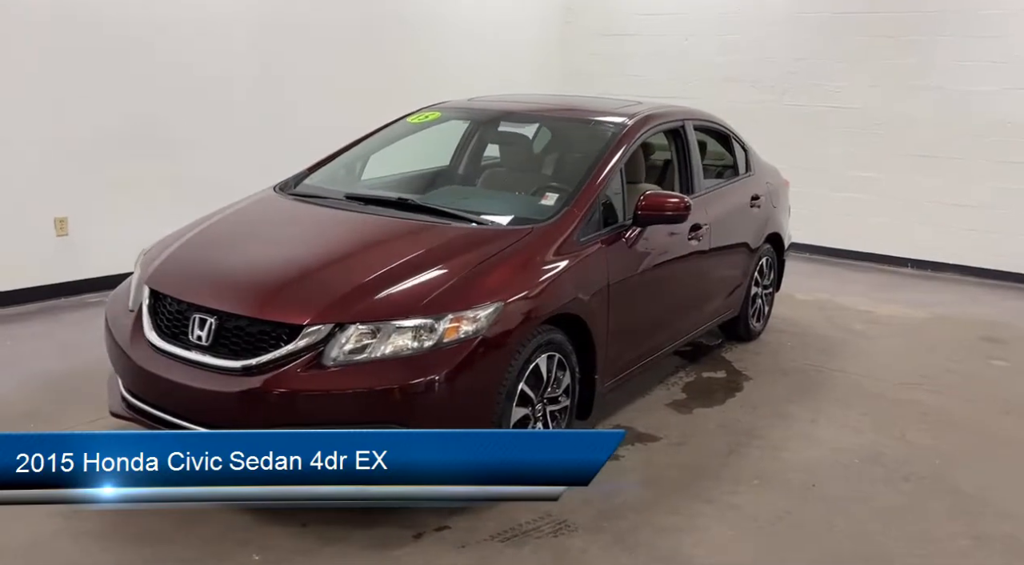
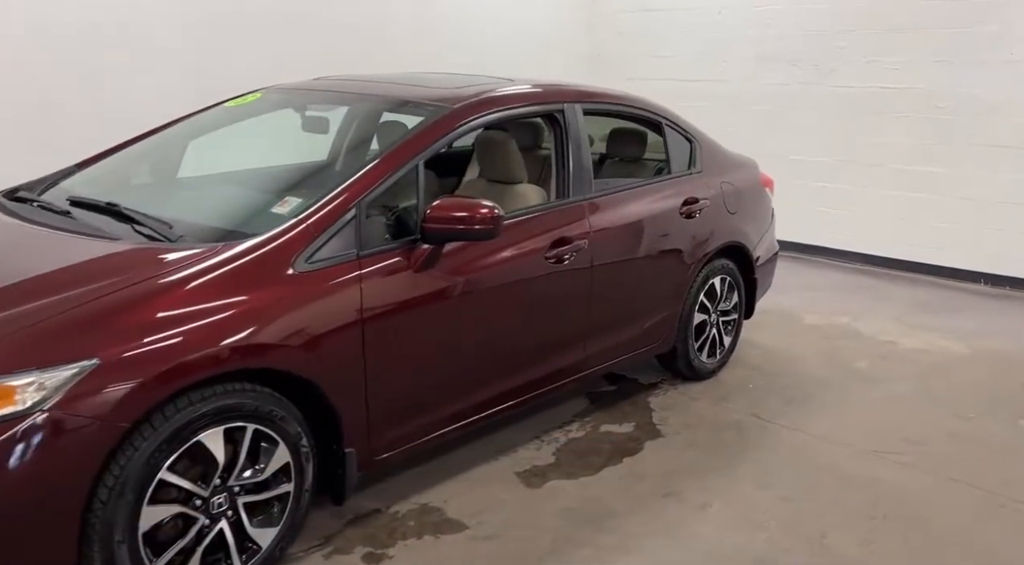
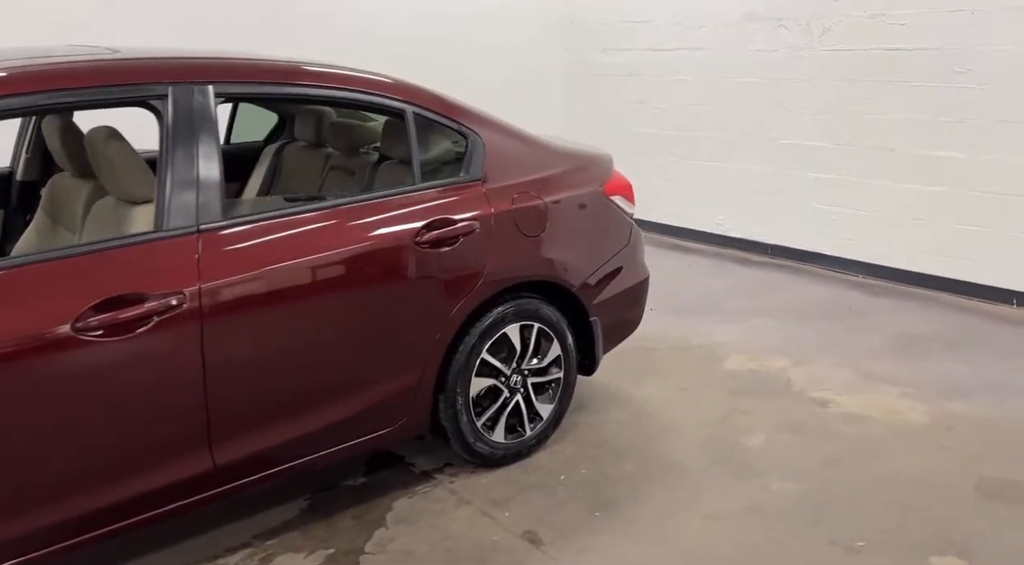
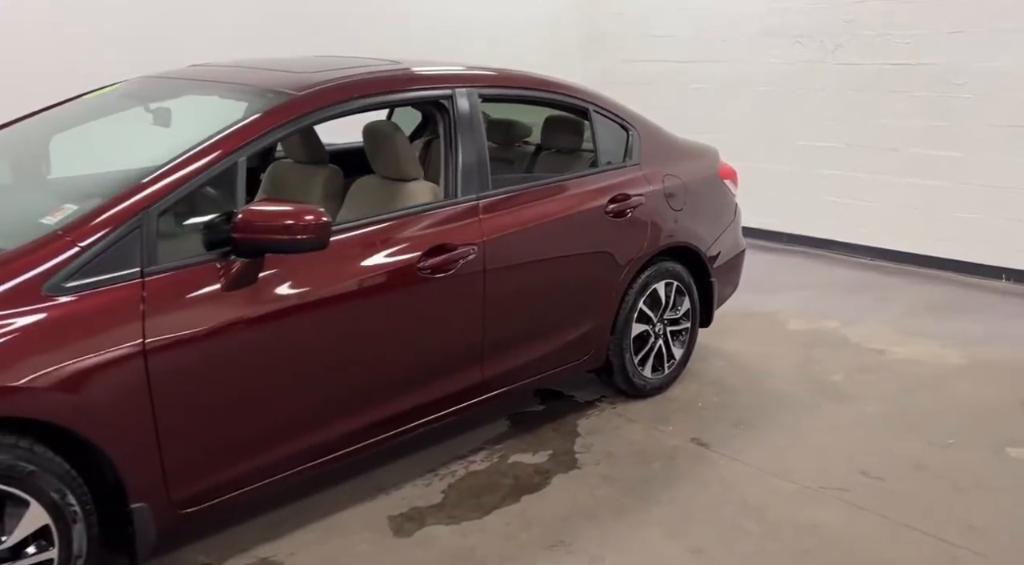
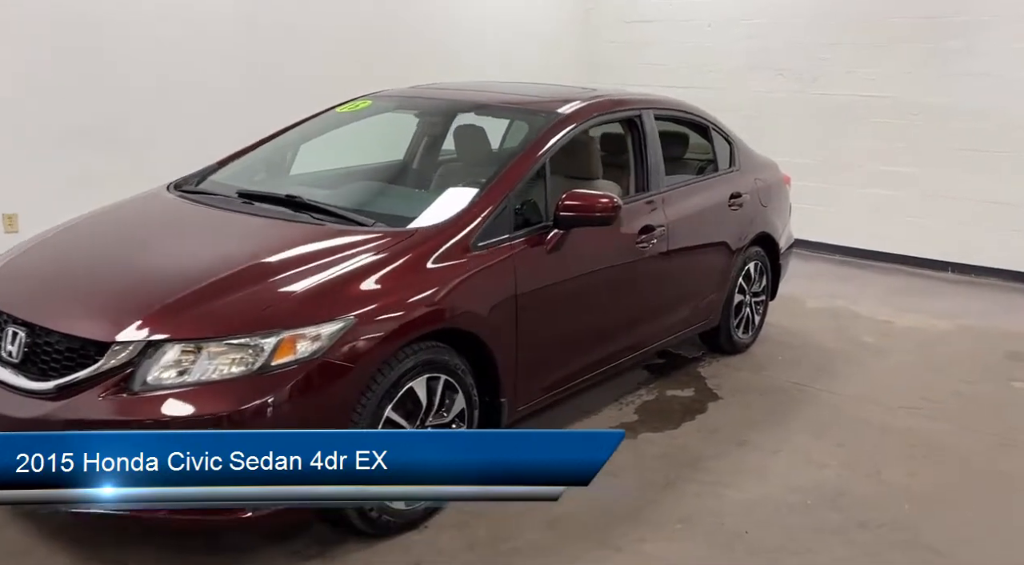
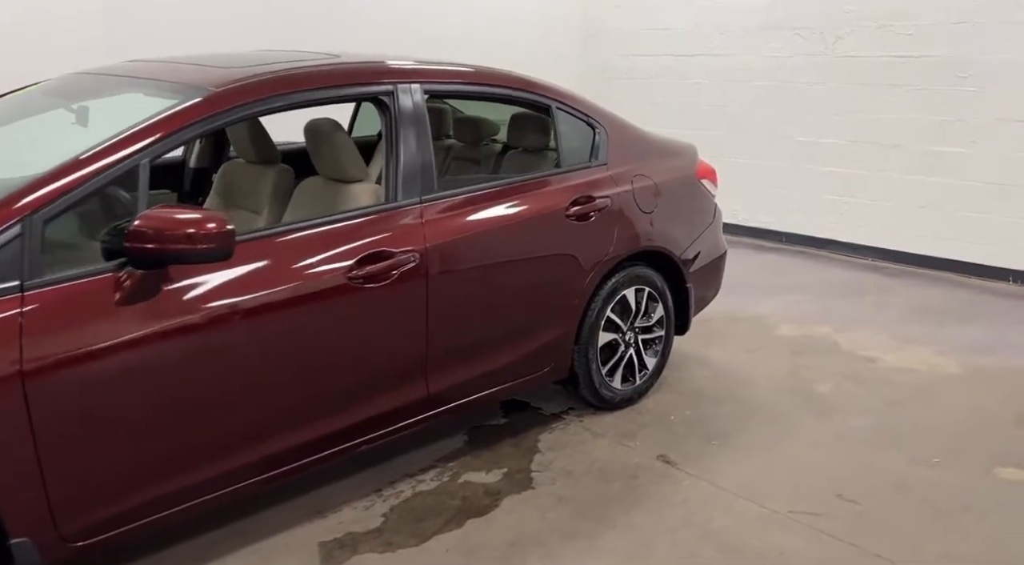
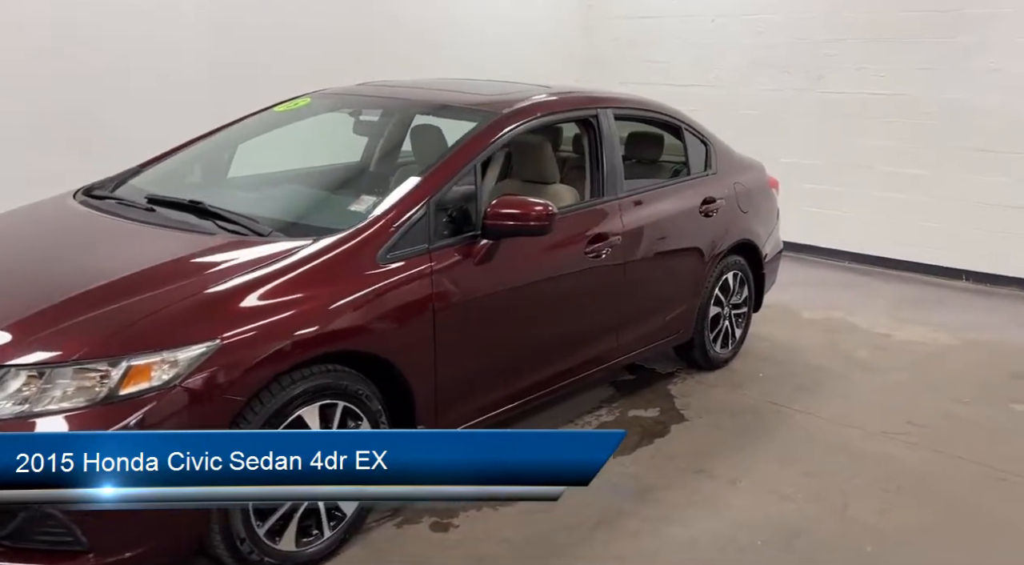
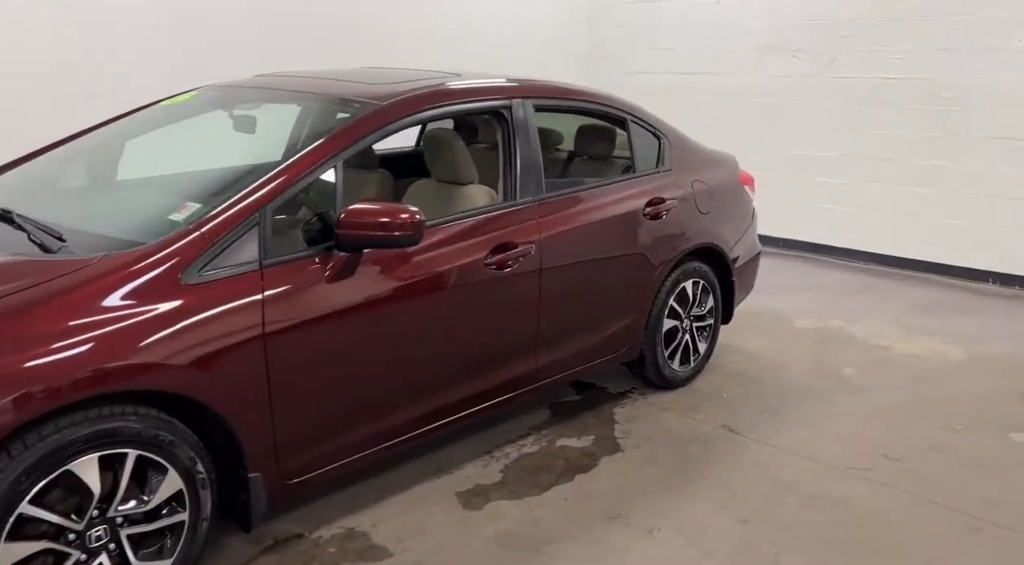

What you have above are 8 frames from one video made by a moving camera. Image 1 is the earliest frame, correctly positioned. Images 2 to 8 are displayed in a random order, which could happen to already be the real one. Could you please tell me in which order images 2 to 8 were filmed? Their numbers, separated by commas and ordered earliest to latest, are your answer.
5, 7, 2, 8, 4, 6, 3
